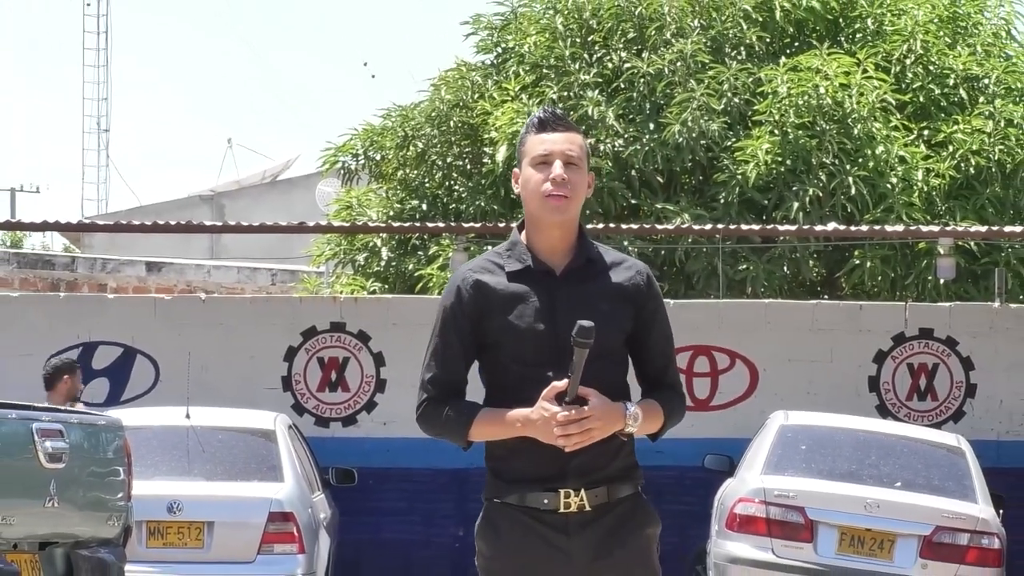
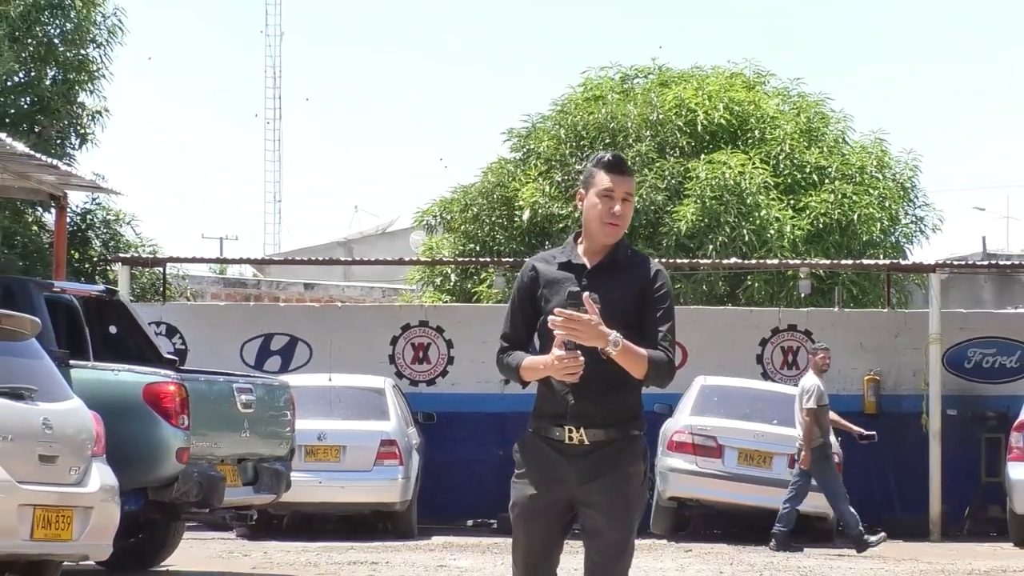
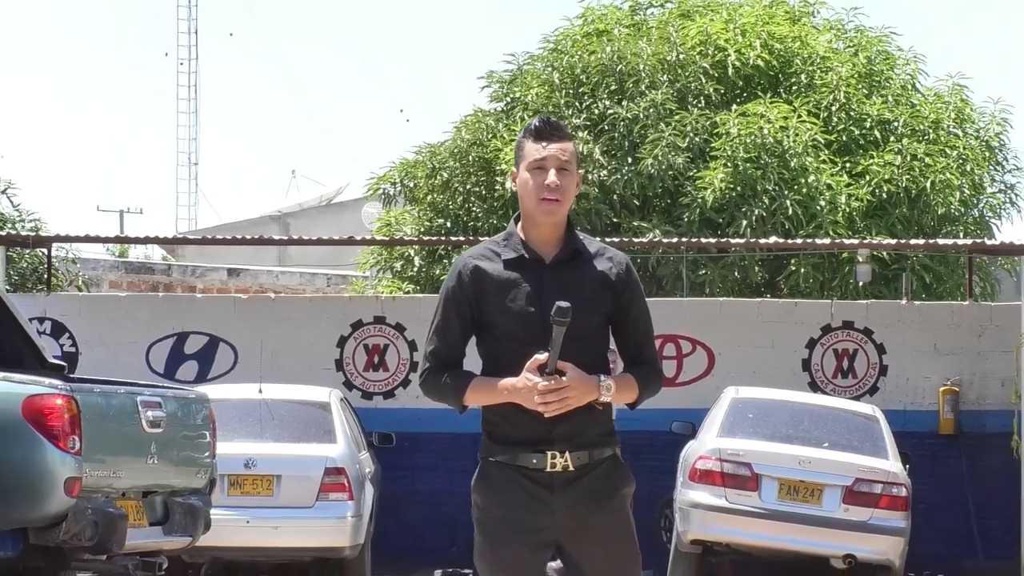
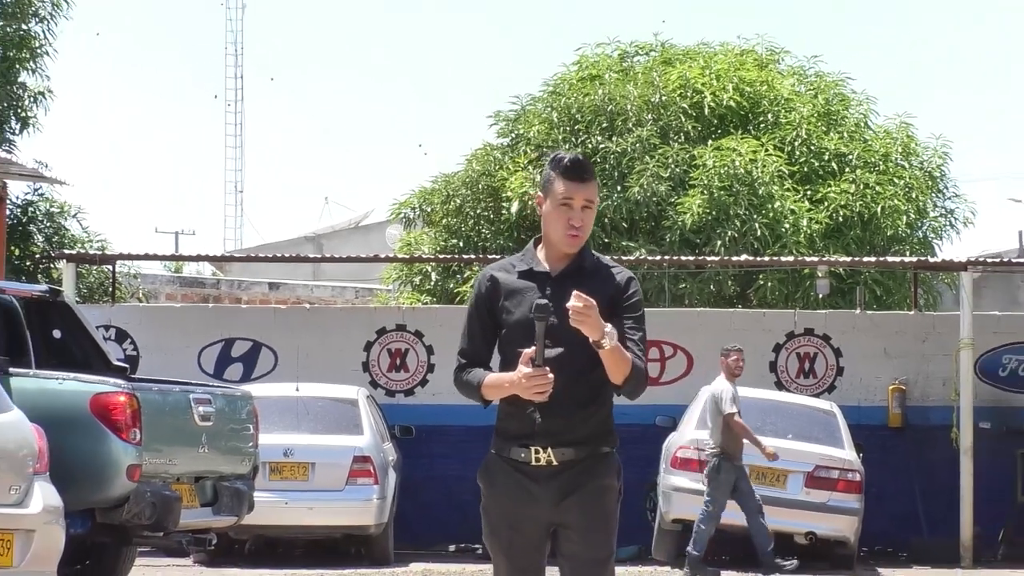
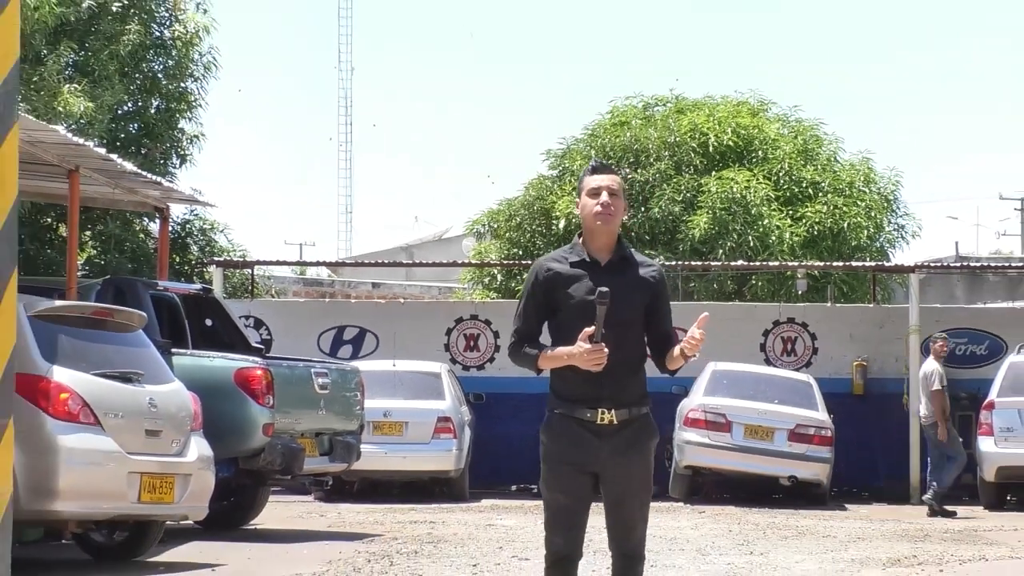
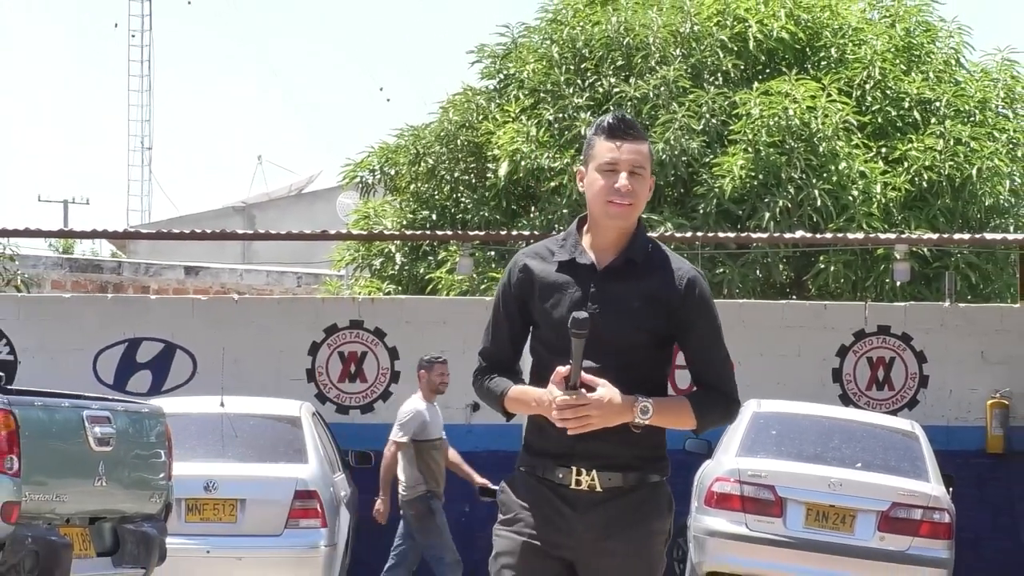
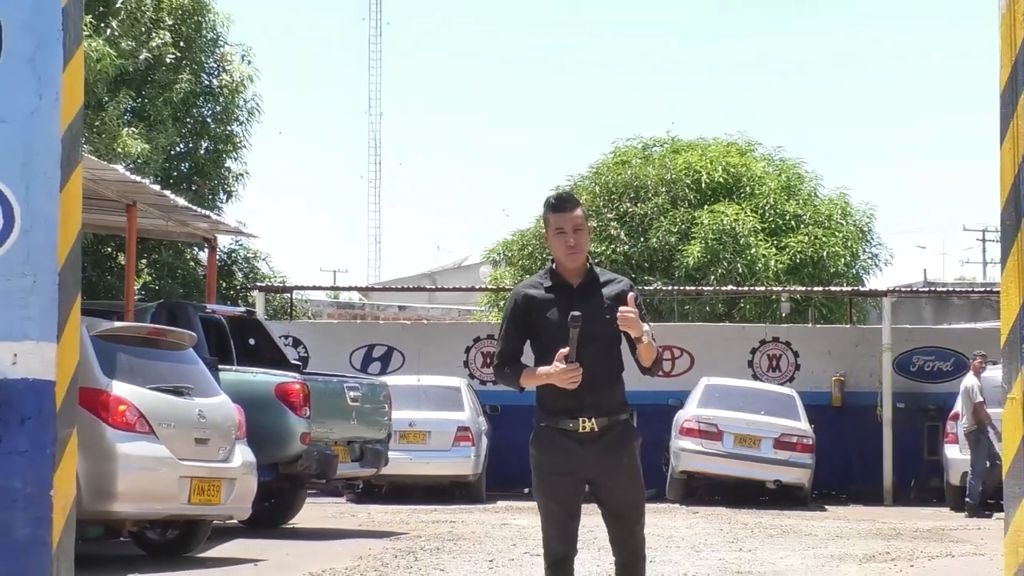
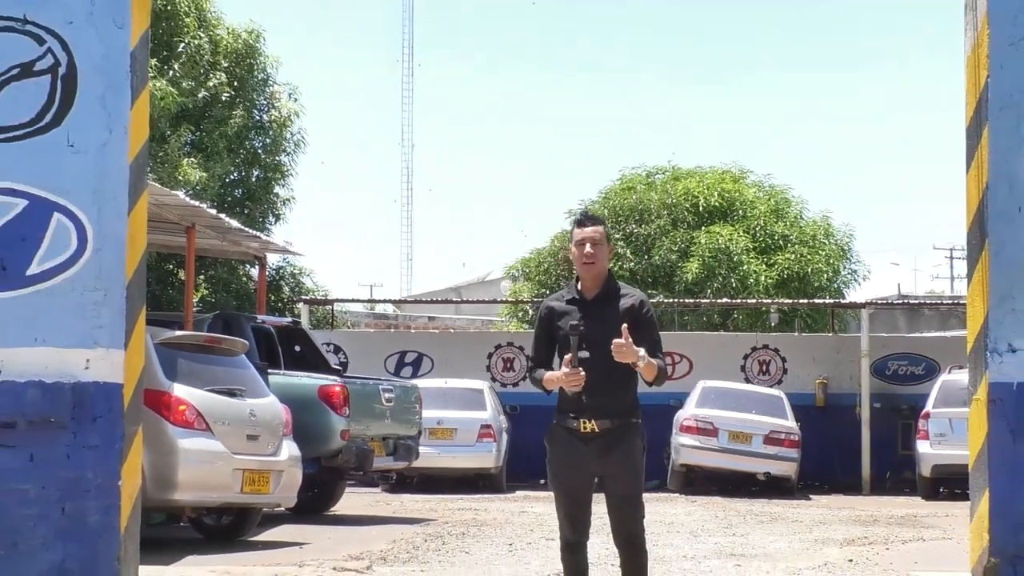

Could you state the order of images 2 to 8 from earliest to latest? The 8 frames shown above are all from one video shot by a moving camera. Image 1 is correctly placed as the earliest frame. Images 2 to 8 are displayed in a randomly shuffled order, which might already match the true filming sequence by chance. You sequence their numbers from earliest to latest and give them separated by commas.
6, 3, 4, 2, 5, 7, 8
